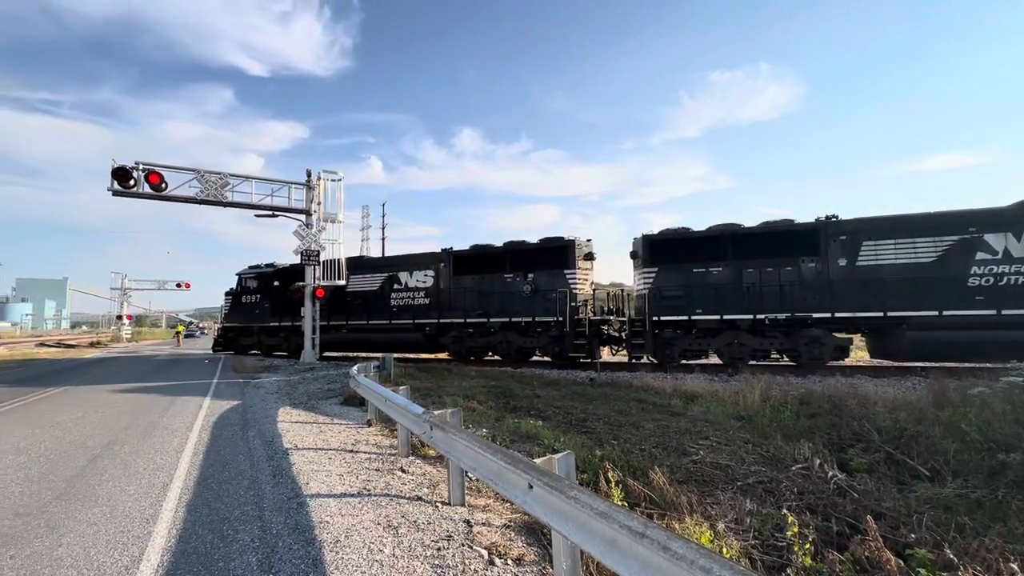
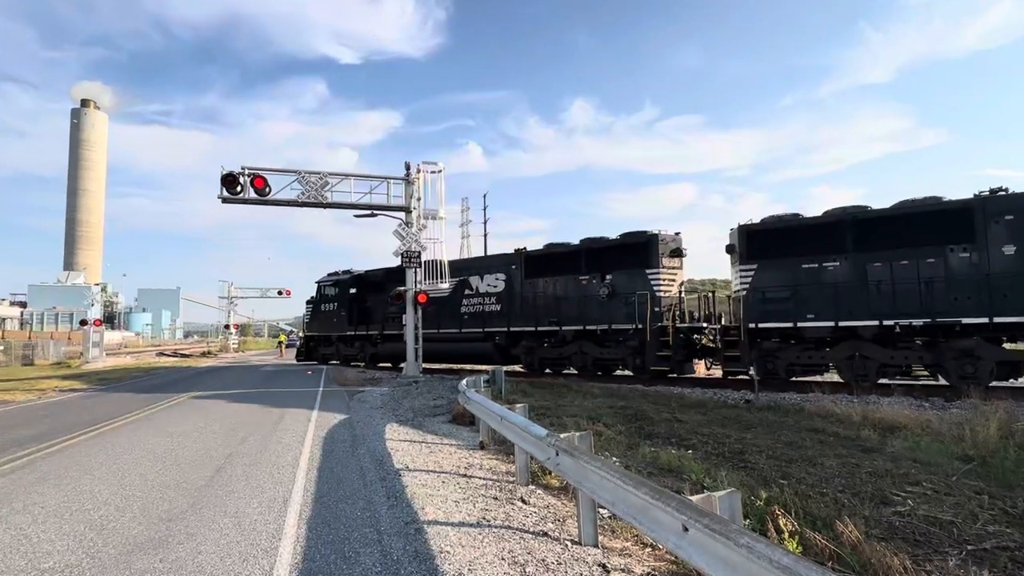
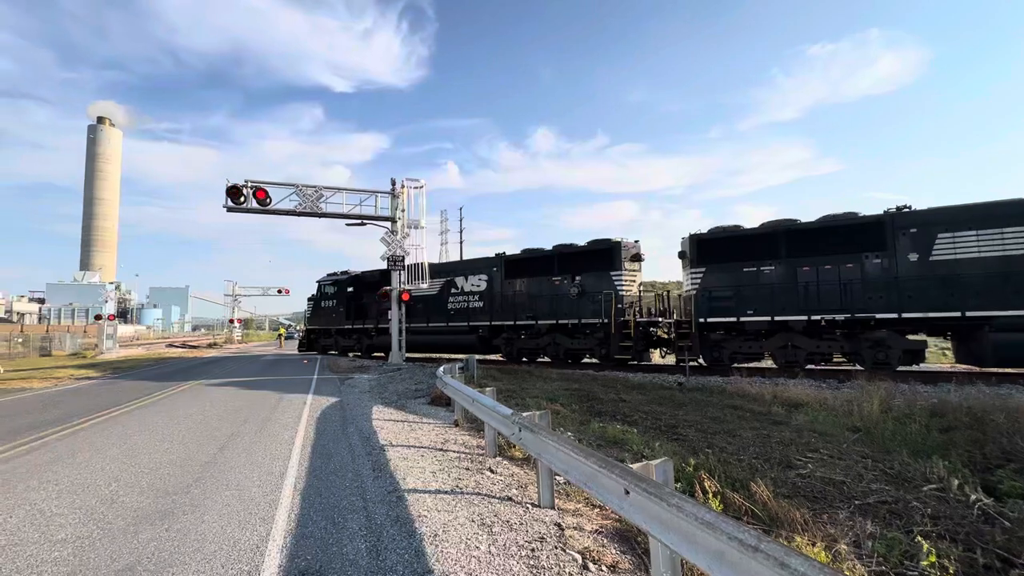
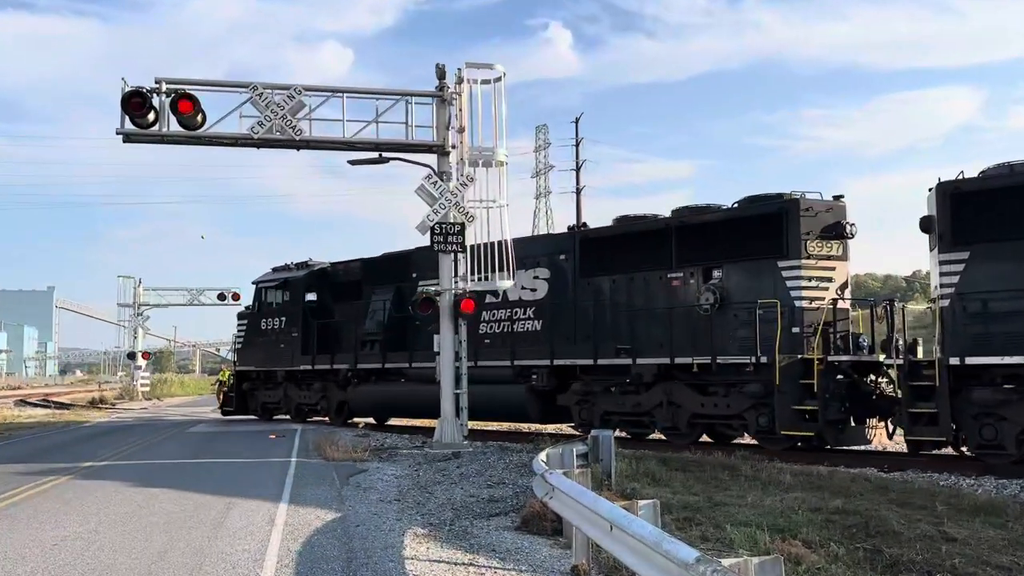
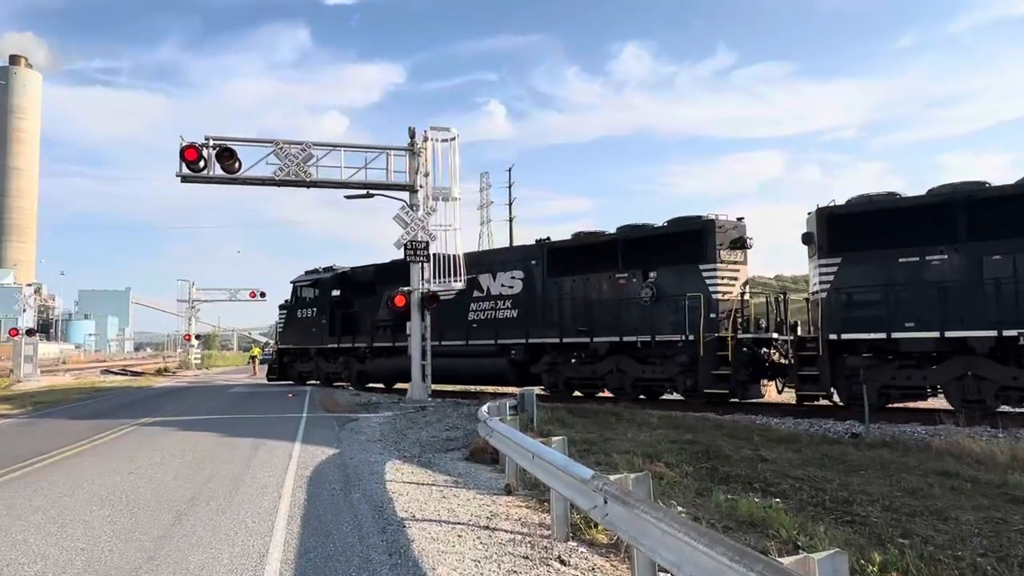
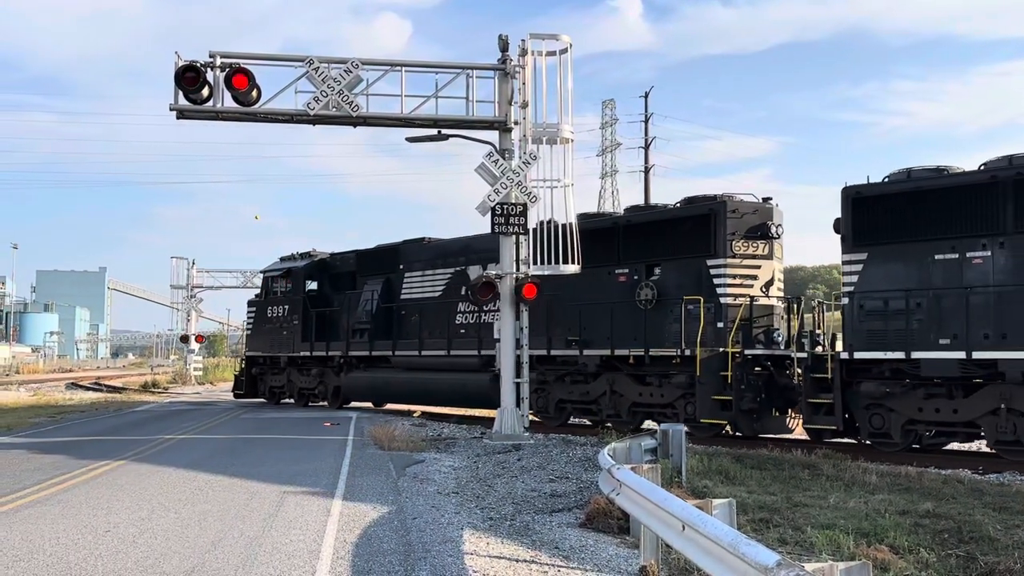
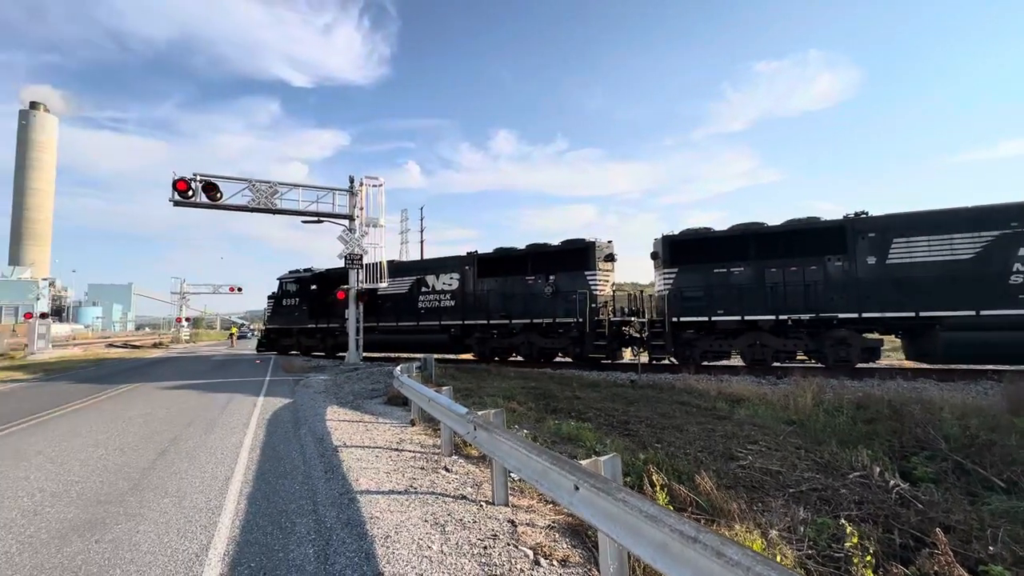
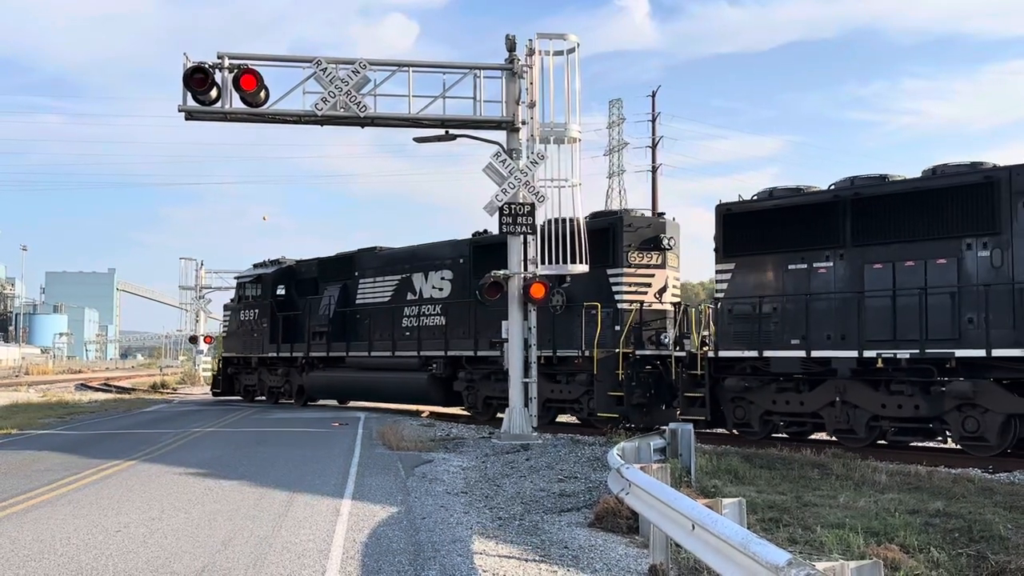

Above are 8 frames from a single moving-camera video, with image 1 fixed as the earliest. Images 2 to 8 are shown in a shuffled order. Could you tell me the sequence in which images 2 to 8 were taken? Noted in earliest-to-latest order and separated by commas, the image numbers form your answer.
7, 3, 2, 5, 4, 6, 8
